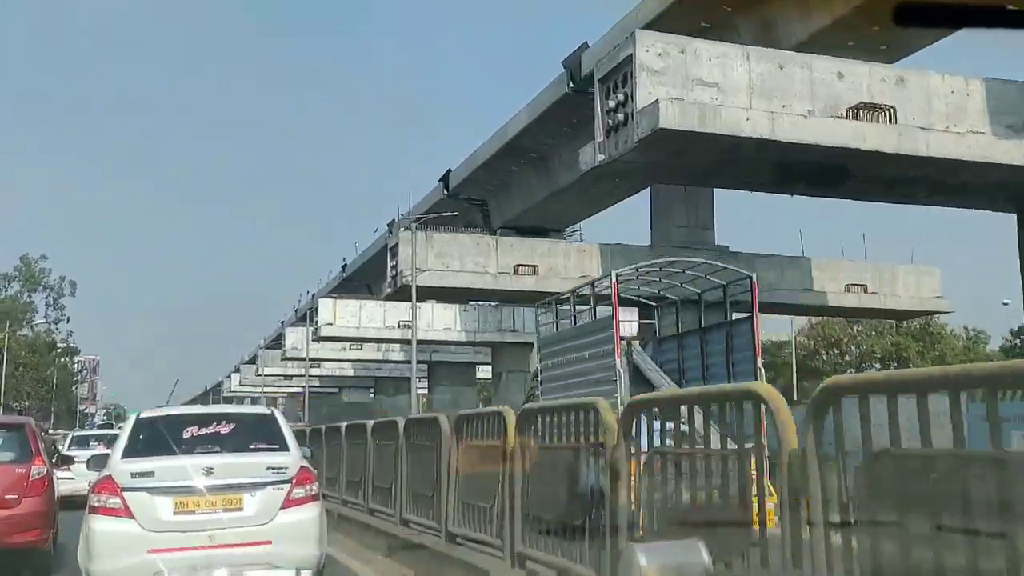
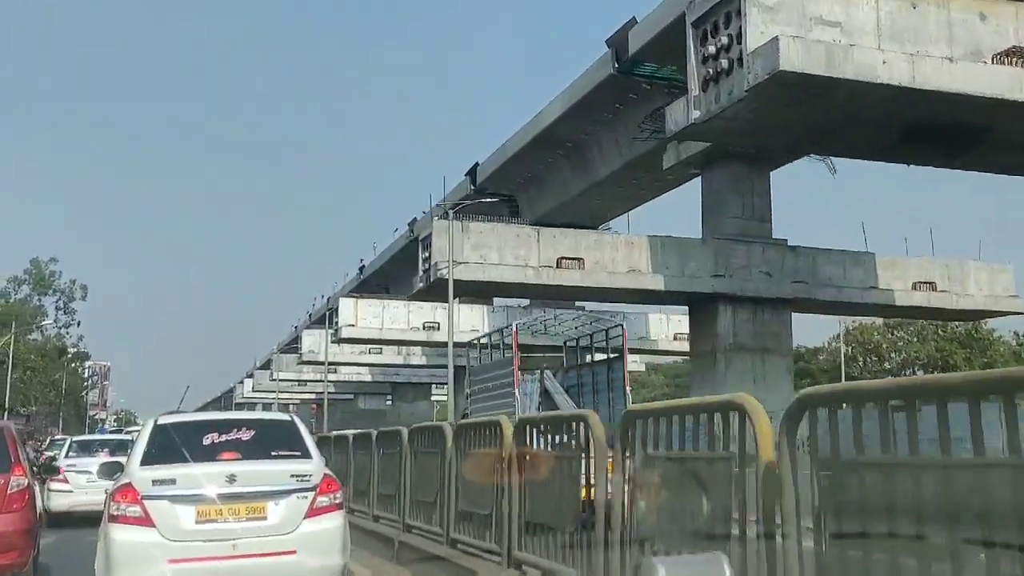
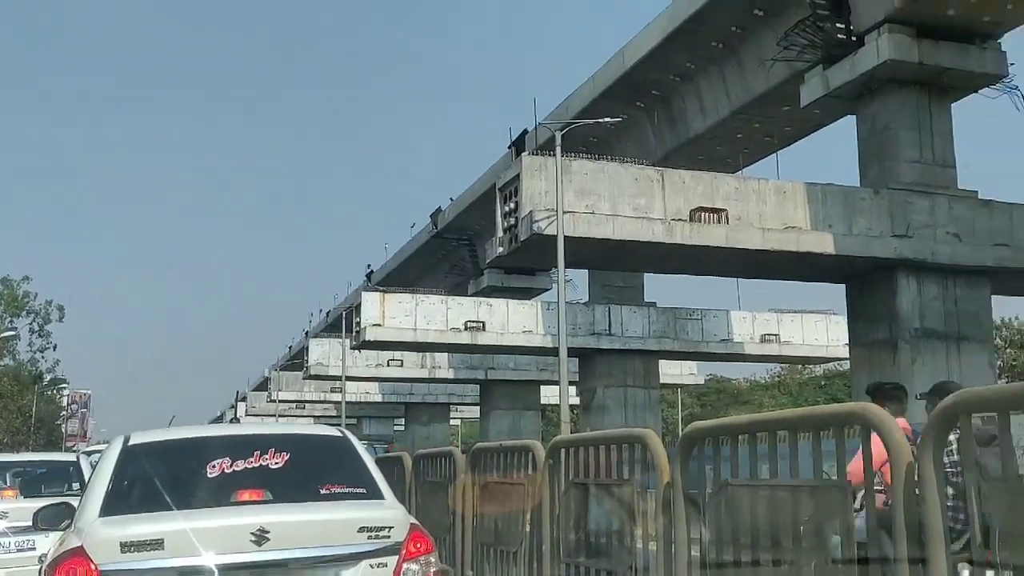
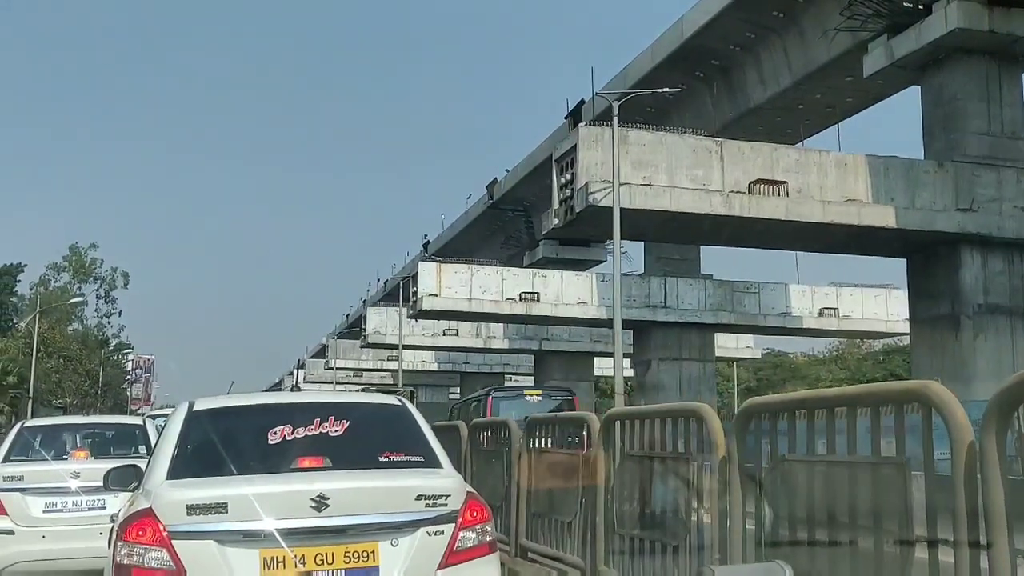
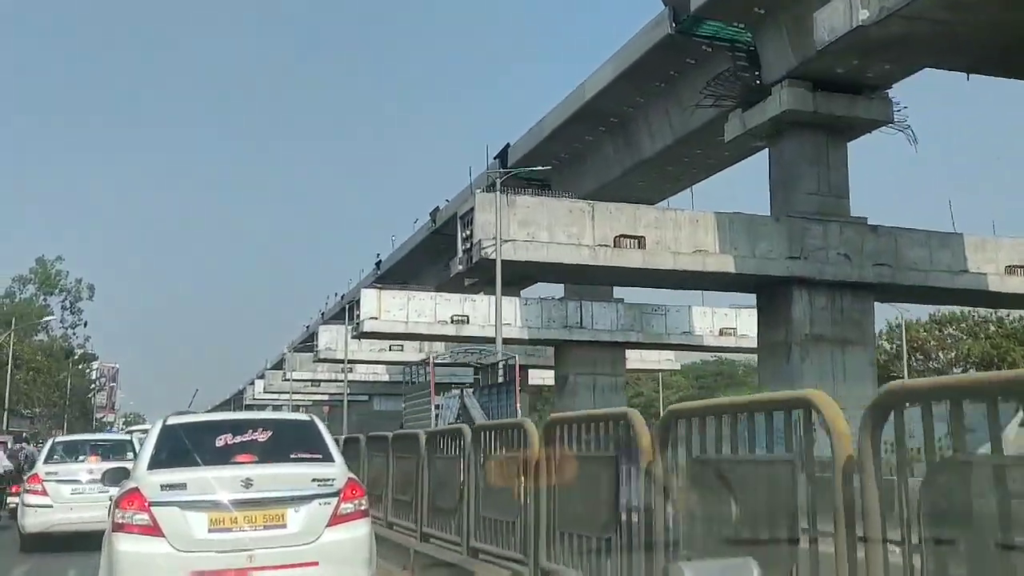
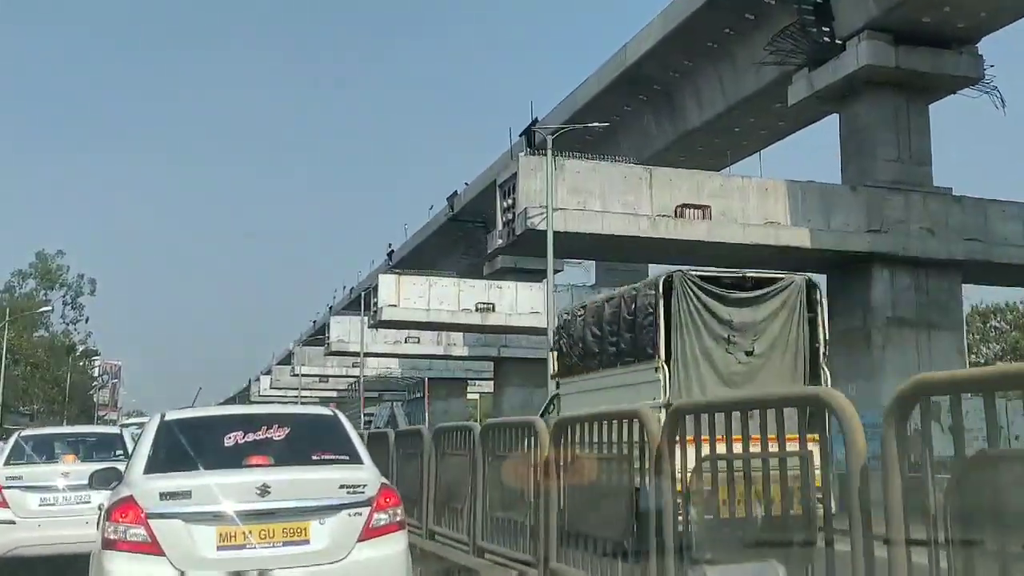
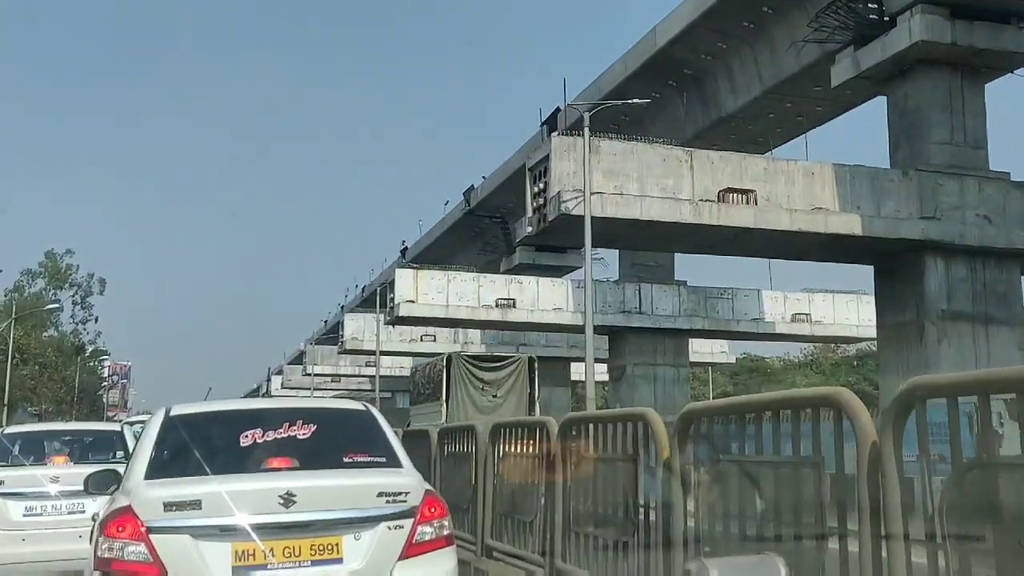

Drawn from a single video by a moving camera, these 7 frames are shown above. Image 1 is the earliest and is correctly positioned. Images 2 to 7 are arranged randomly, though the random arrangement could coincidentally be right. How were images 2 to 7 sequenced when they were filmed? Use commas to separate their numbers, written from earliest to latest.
2, 5, 6, 7, 4, 3
